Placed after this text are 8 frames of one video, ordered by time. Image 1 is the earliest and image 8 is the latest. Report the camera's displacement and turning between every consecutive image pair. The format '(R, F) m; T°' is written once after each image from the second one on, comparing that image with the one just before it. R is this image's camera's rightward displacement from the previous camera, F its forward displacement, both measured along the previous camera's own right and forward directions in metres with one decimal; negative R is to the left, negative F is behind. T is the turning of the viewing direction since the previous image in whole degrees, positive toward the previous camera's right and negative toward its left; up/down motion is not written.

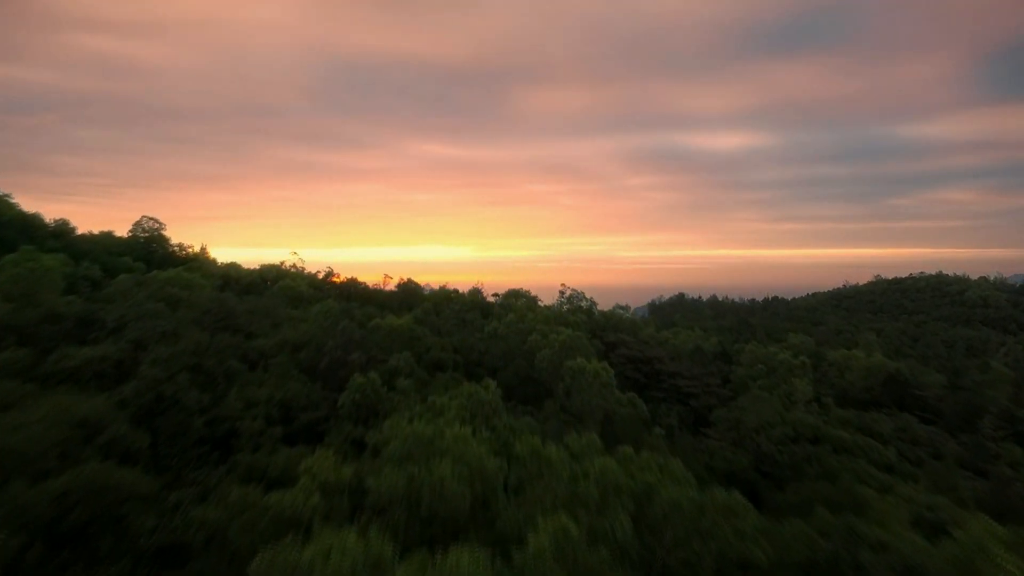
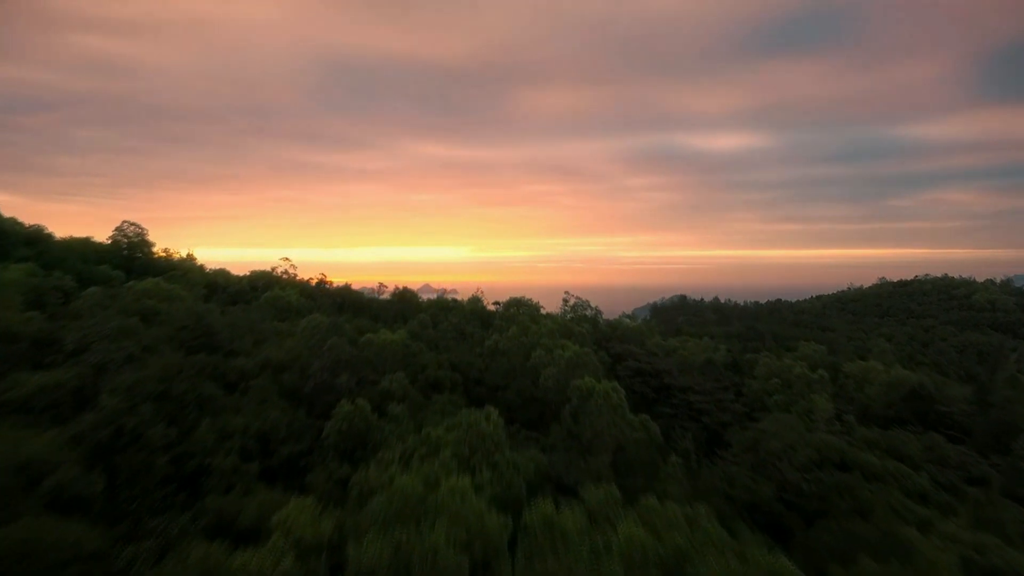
(-0.1, +0.7) m; 0°
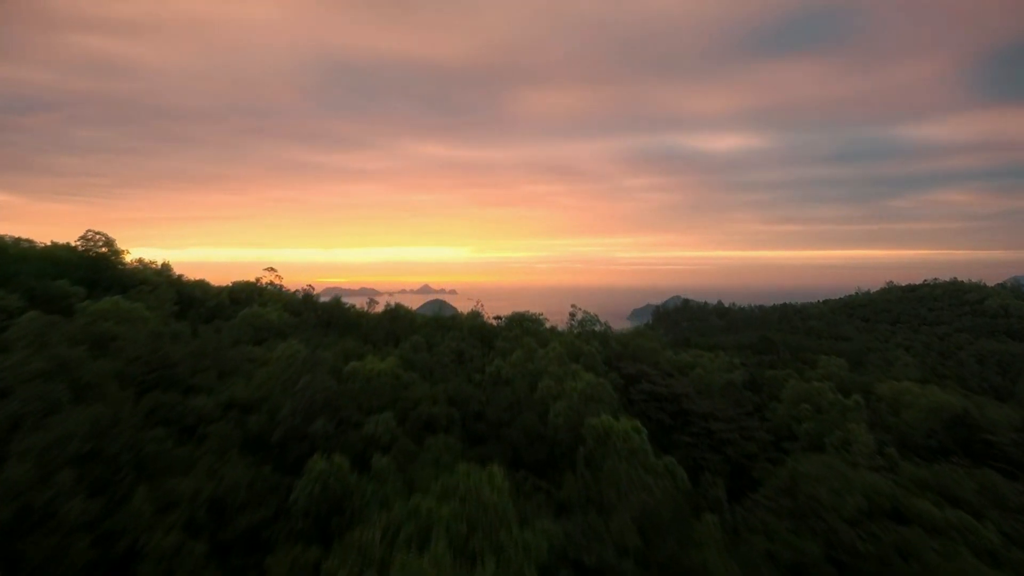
(-0.1, +1.1) m; 0°
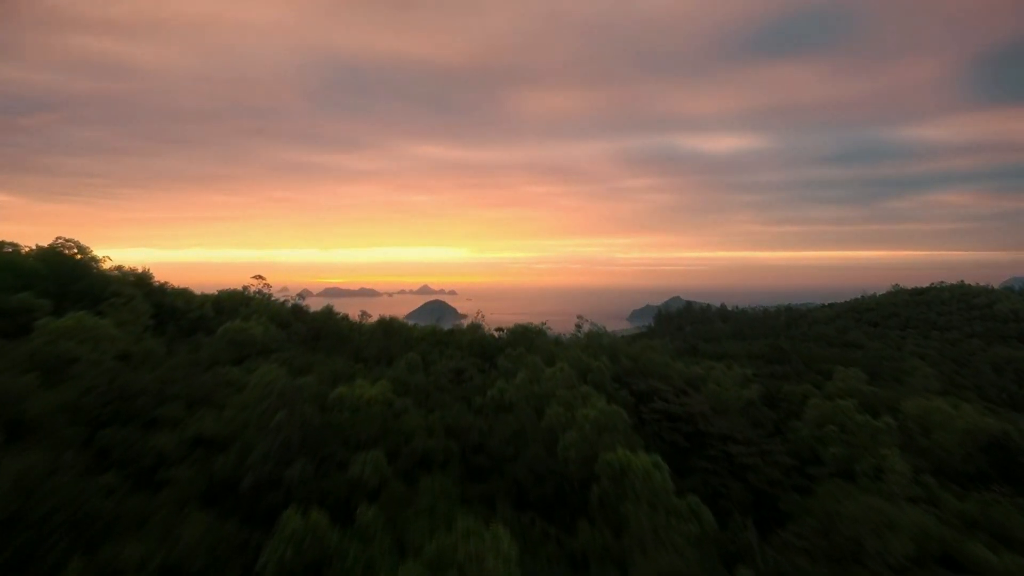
(-0.1, +0.8) m; 0°
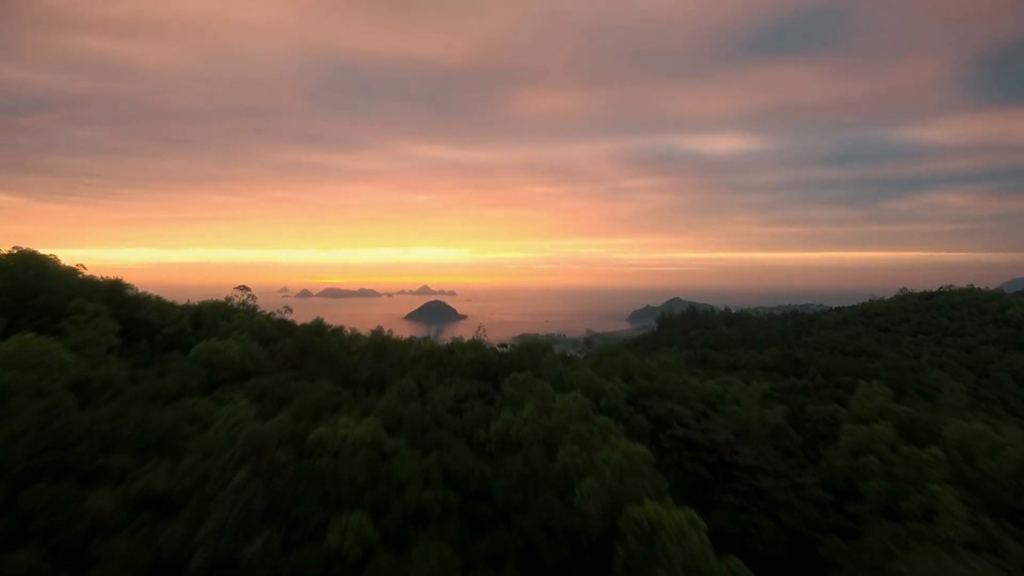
(-0.1, +1.0) m; 0°
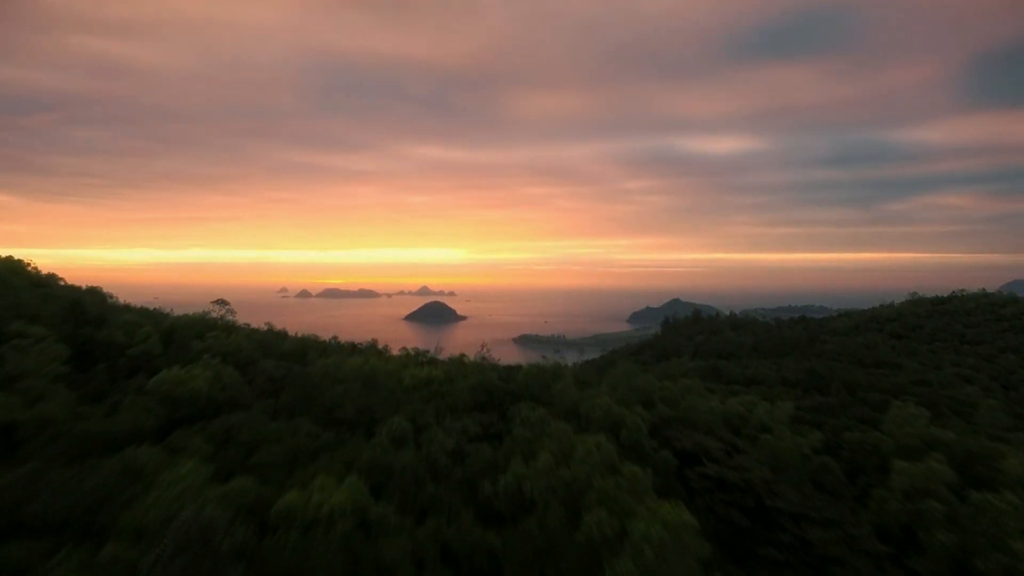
(-0.2, +1.2) m; 0°
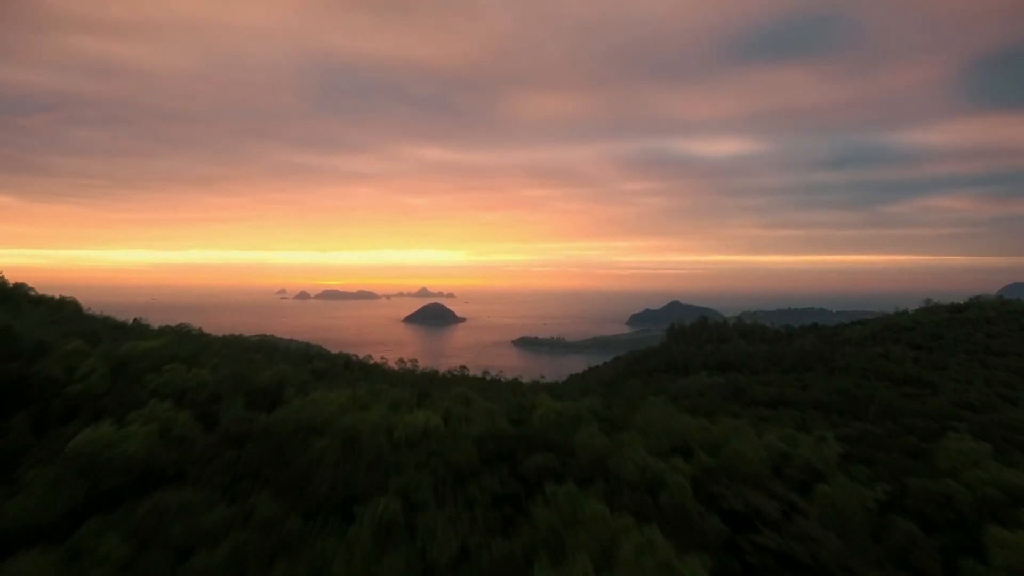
(-0.3, +1.6) m; 0°
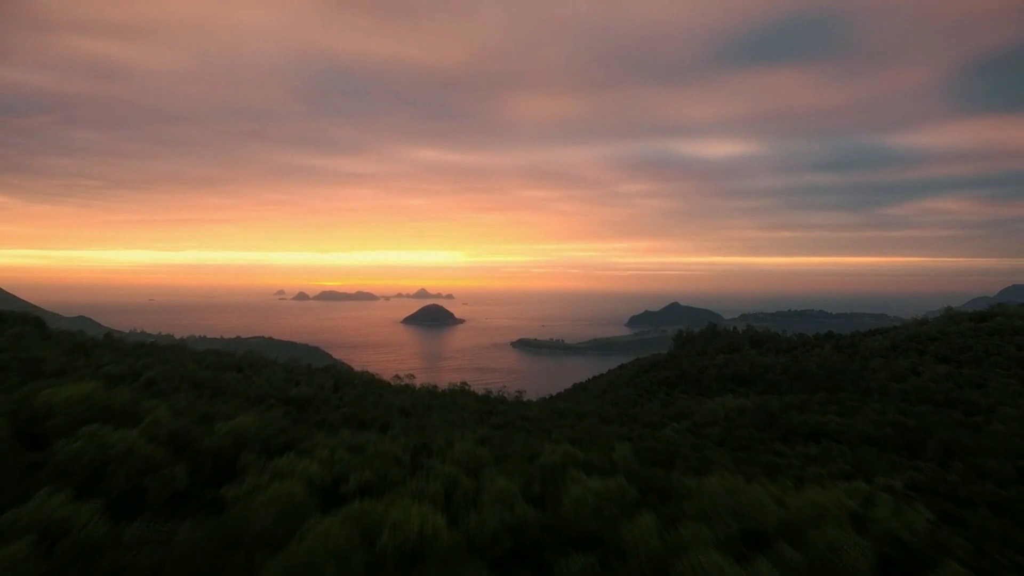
(-0.4, +2.1) m; 0°
